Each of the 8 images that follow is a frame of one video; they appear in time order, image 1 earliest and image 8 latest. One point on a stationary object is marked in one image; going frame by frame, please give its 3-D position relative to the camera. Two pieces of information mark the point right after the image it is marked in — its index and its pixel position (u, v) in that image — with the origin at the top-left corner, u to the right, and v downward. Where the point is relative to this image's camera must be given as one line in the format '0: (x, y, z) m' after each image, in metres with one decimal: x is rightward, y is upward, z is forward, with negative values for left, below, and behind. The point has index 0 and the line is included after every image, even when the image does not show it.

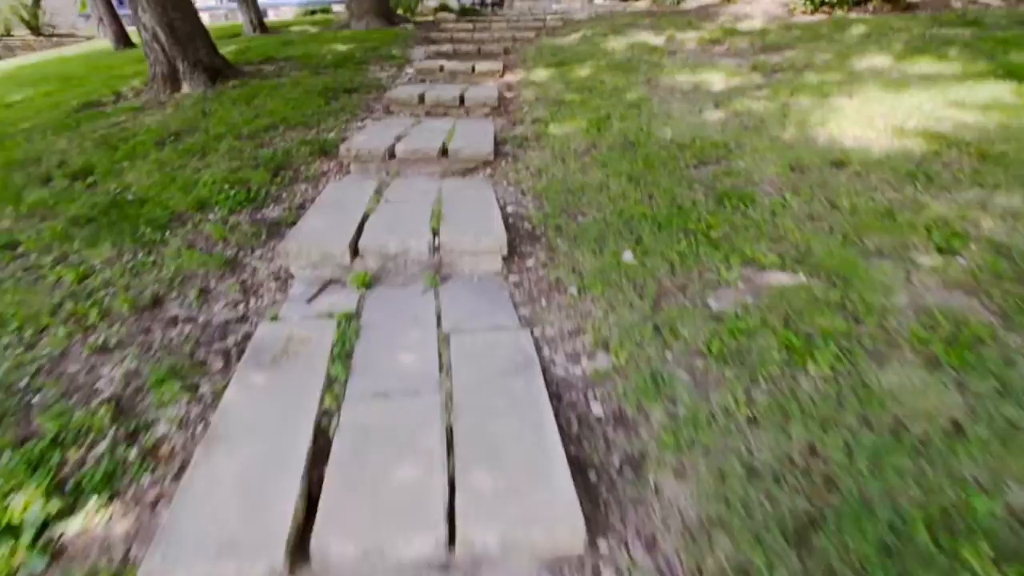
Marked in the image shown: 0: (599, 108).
0: (+0.5, +1.2, +3.1) m
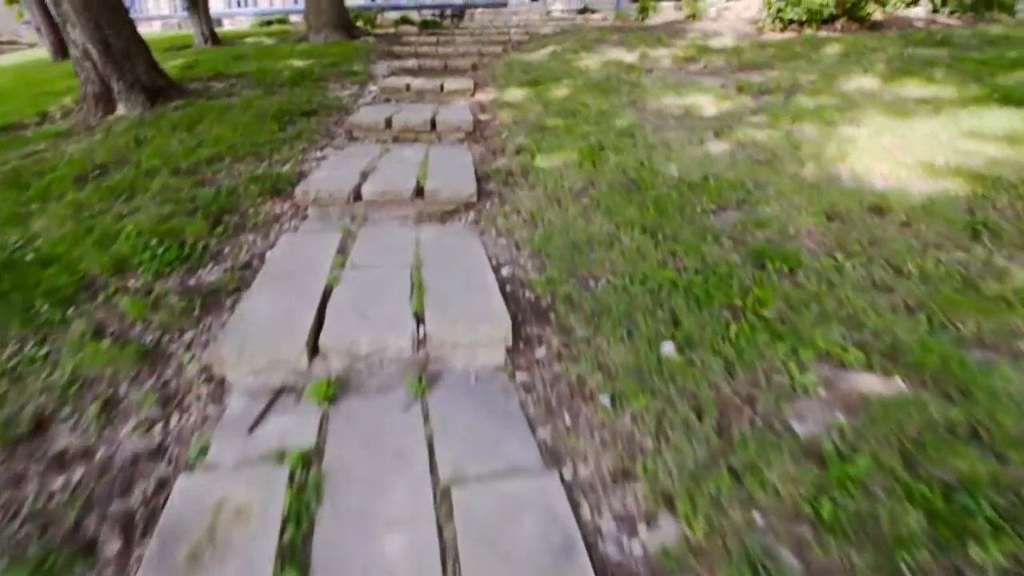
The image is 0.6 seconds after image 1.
0: (+0.4, +0.9, +2.8) m
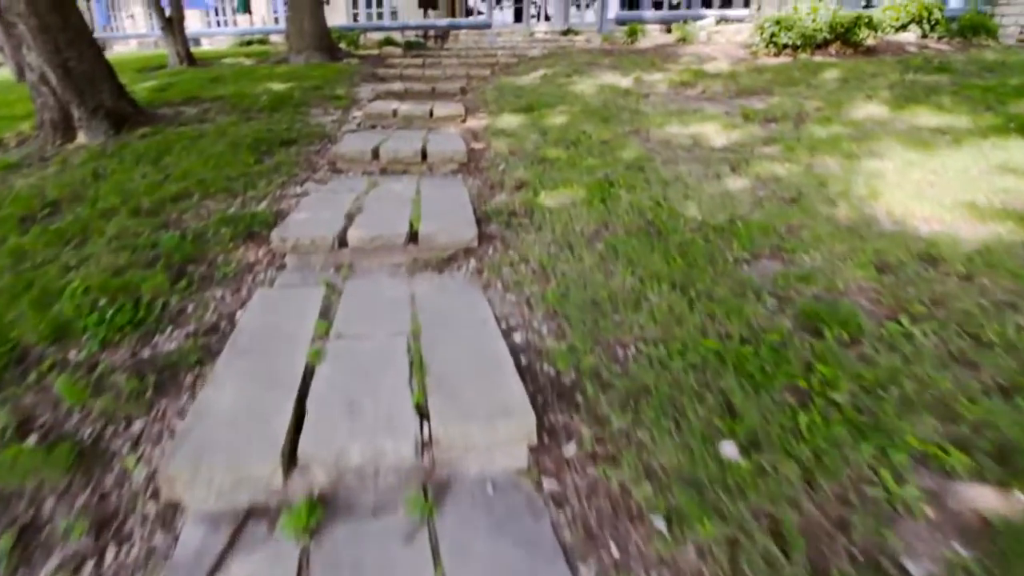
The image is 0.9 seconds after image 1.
0: (+0.4, +0.7, +2.6) m
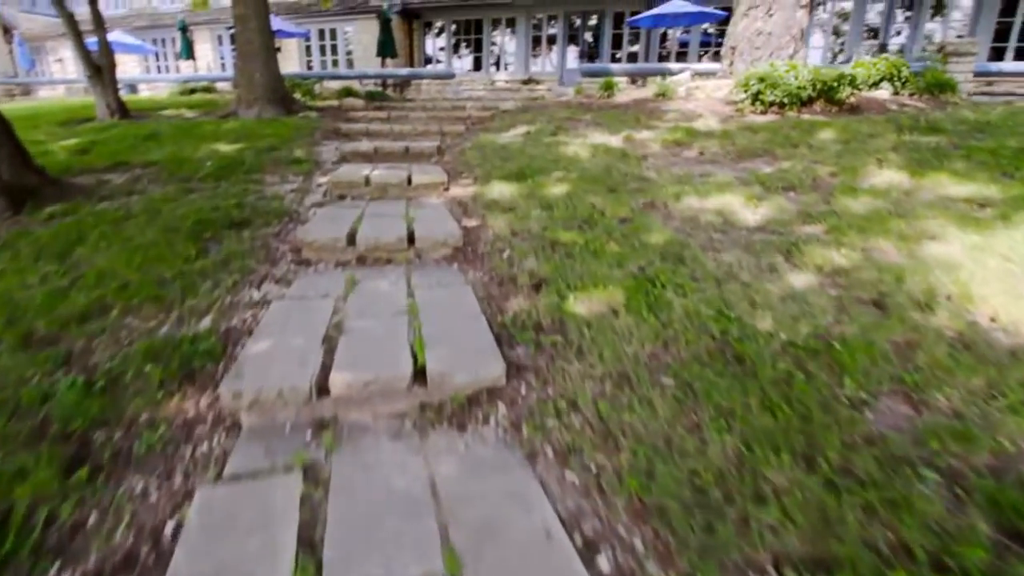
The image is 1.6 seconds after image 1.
0: (+0.5, +0.2, +2.2) m
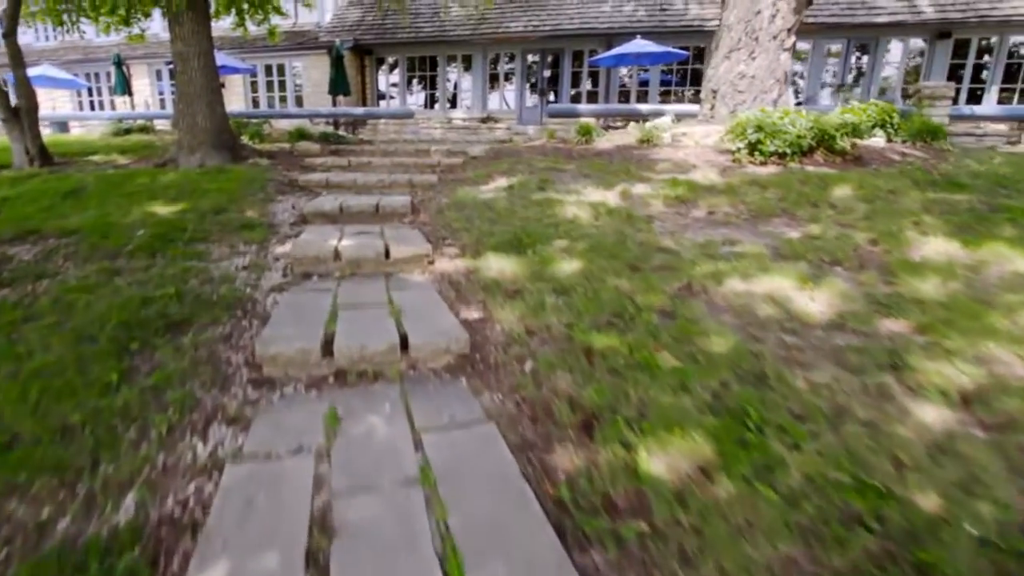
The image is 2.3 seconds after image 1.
0: (+0.6, -0.2, +1.8) m
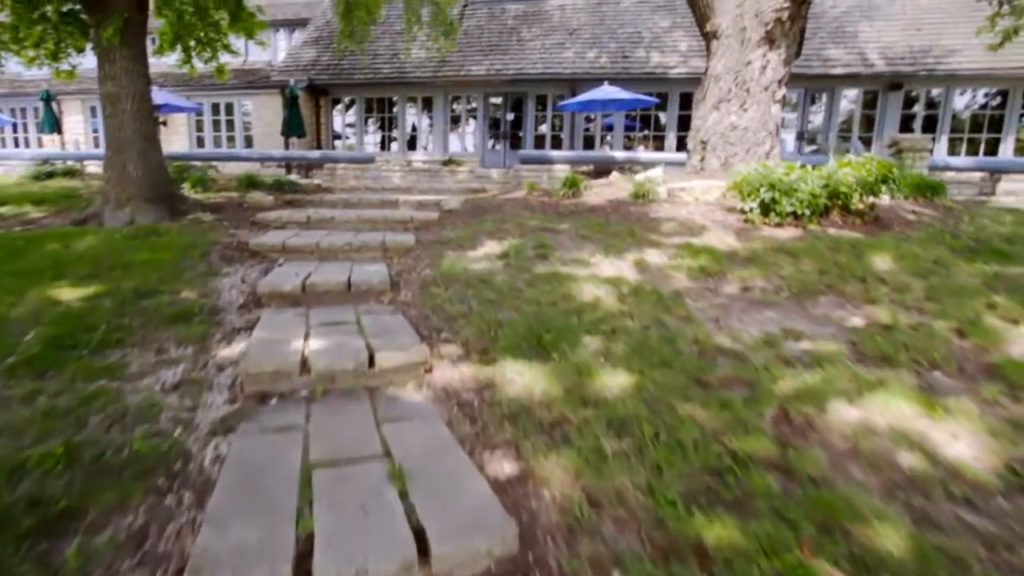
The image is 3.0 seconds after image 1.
0: (+0.8, -0.7, +1.2) m
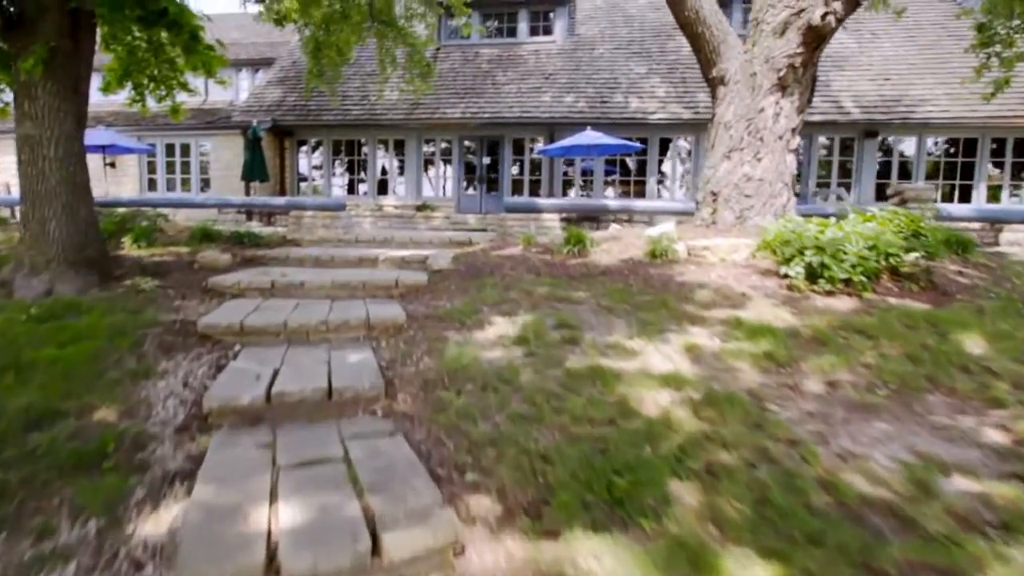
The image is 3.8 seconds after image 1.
0: (+1.0, -1.0, +0.5) m
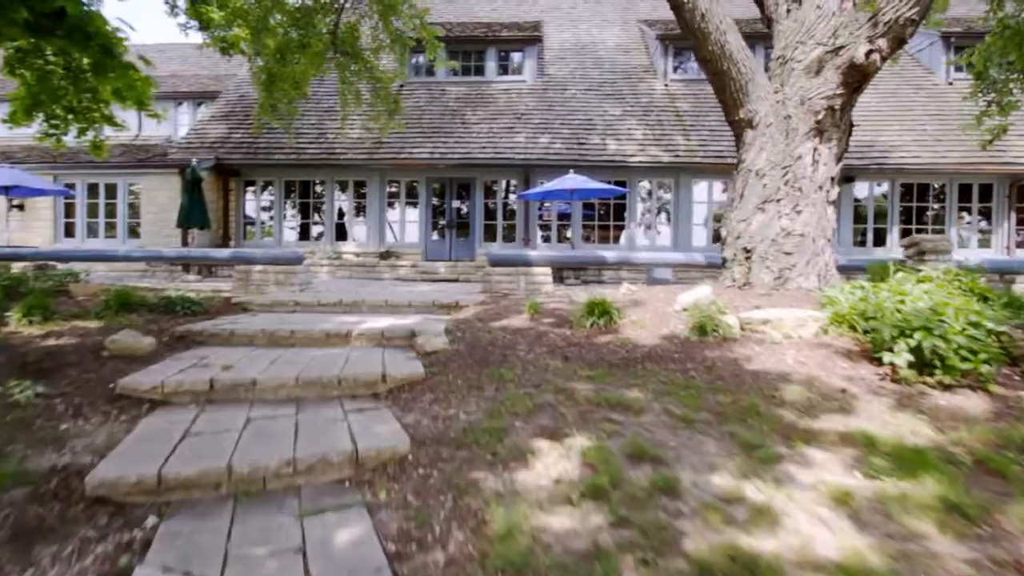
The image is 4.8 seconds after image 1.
0: (+1.6, -1.3, -0.3) m
